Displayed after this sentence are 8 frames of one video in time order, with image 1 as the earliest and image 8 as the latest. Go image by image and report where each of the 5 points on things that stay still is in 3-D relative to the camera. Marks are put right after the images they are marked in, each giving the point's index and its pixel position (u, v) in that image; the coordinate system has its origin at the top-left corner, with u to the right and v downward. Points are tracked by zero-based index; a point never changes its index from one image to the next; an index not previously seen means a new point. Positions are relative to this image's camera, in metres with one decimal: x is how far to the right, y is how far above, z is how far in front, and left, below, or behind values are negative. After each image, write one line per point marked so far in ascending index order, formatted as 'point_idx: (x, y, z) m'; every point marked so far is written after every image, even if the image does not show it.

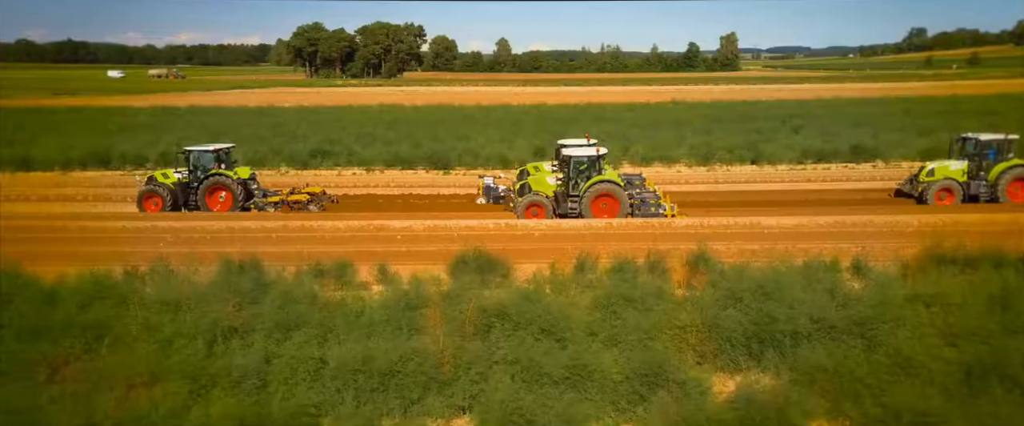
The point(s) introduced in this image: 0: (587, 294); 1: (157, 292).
0: (+0.7, -0.8, +7.6) m
1: (-3.4, -0.8, +7.6) m
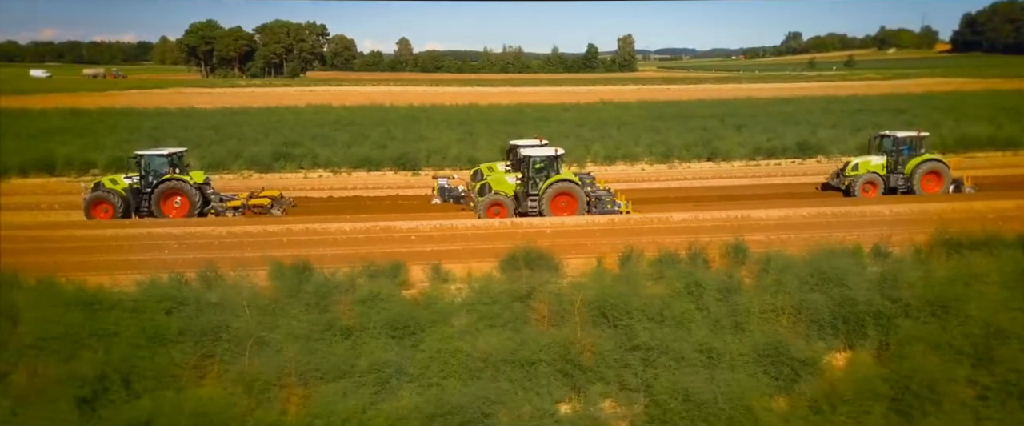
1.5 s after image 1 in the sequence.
0: (+1.5, -0.7, +8.1) m
1: (-2.6, -0.8, +7.6) m
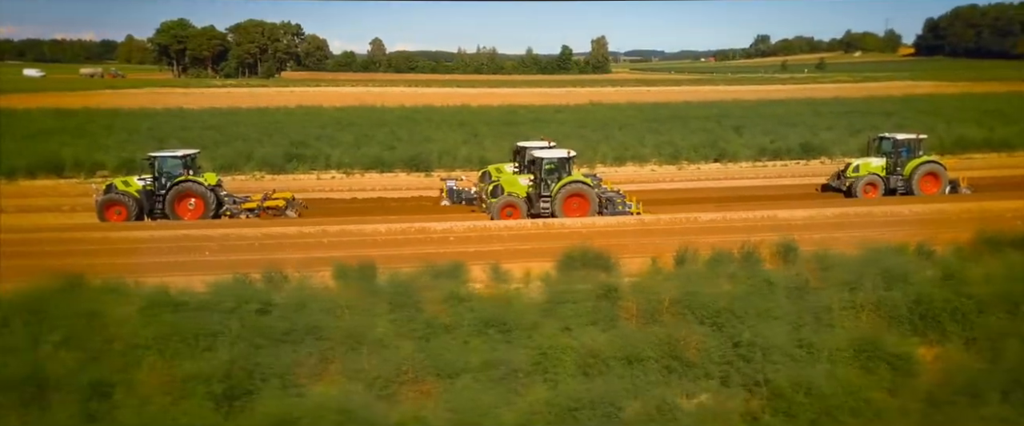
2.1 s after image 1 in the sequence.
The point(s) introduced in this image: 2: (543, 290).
0: (+2.3, -0.7, +8.3) m
1: (-1.8, -0.8, +7.6) m
2: (+0.4, -0.8, +8.6) m
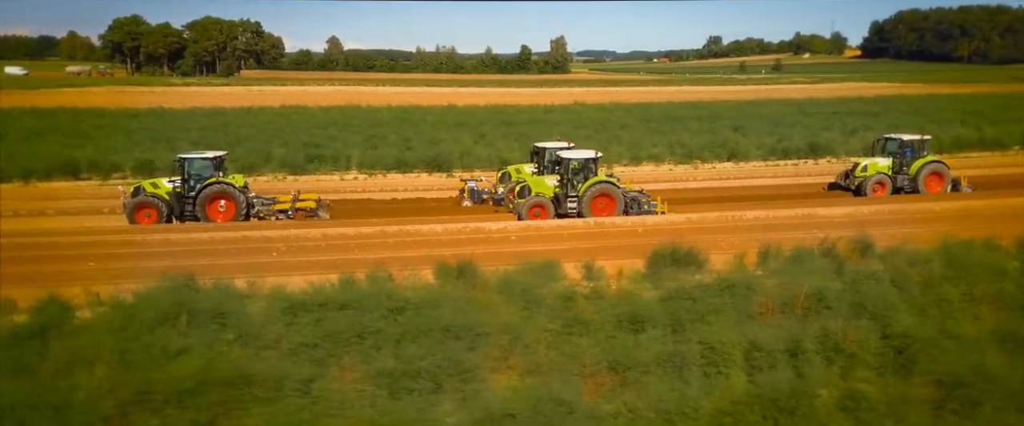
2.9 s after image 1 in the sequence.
0: (+3.5, -0.7, +8.7) m
1: (-0.6, -0.9, +7.8) m
2: (+1.6, -0.8, +8.8) m
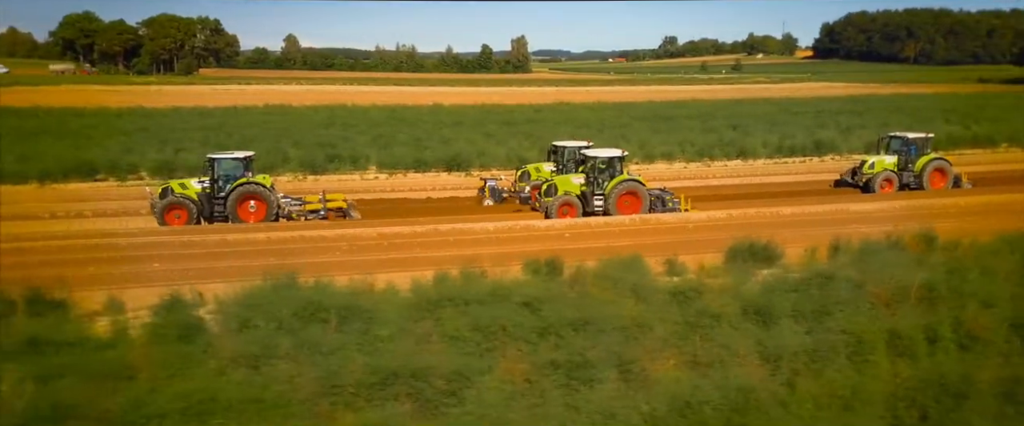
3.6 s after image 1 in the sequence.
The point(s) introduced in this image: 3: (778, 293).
0: (+4.6, -0.6, +9.1) m
1: (+0.6, -0.8, +8.0) m
2: (+2.7, -0.8, +9.1) m
3: (+2.8, -0.8, +8.2) m
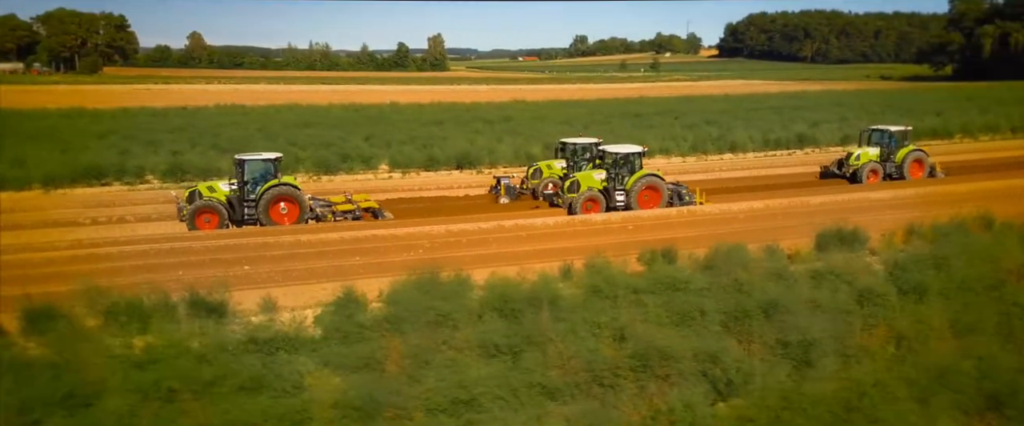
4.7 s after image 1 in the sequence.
0: (+6.2, -0.4, +10.0) m
1: (+2.3, -0.7, +8.4) m
2: (+4.3, -0.6, +9.8) m
3: (+4.5, -0.6, +8.9) m
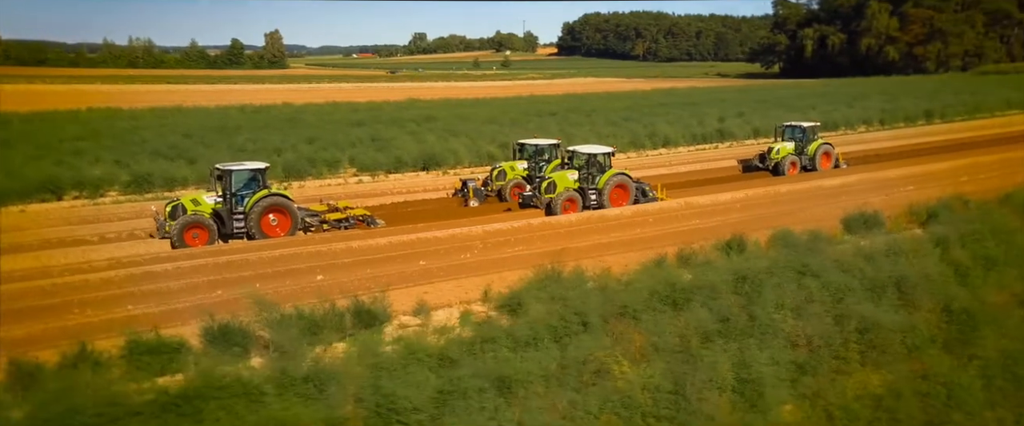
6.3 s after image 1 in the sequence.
0: (+7.3, -0.2, +12.0) m
1: (+3.9, -0.6, +9.7) m
2: (+5.6, -0.4, +11.4) m
3: (+5.9, -0.4, +10.5) m
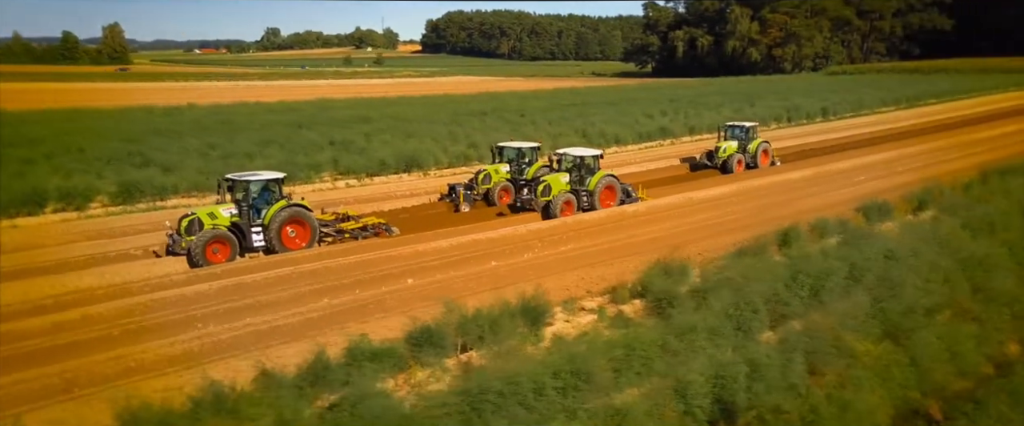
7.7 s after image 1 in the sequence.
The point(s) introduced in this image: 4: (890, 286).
0: (+8.4, 0.0, +13.9) m
1: (+5.5, -0.5, +11.0) m
2: (+6.8, -0.3, +13.1) m
3: (+7.3, -0.3, +12.2) m
4: (+4.4, -0.8, +9.0) m
